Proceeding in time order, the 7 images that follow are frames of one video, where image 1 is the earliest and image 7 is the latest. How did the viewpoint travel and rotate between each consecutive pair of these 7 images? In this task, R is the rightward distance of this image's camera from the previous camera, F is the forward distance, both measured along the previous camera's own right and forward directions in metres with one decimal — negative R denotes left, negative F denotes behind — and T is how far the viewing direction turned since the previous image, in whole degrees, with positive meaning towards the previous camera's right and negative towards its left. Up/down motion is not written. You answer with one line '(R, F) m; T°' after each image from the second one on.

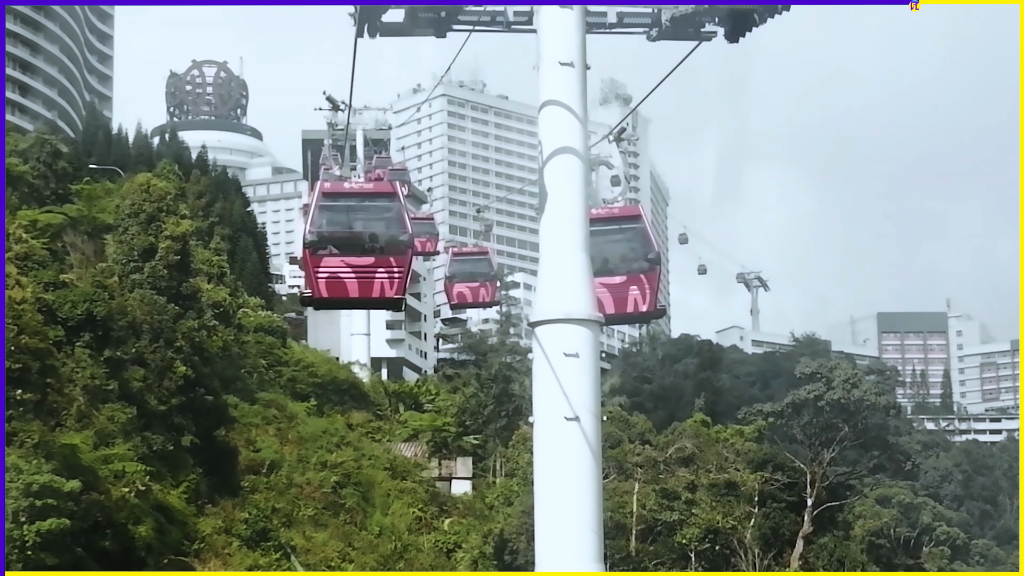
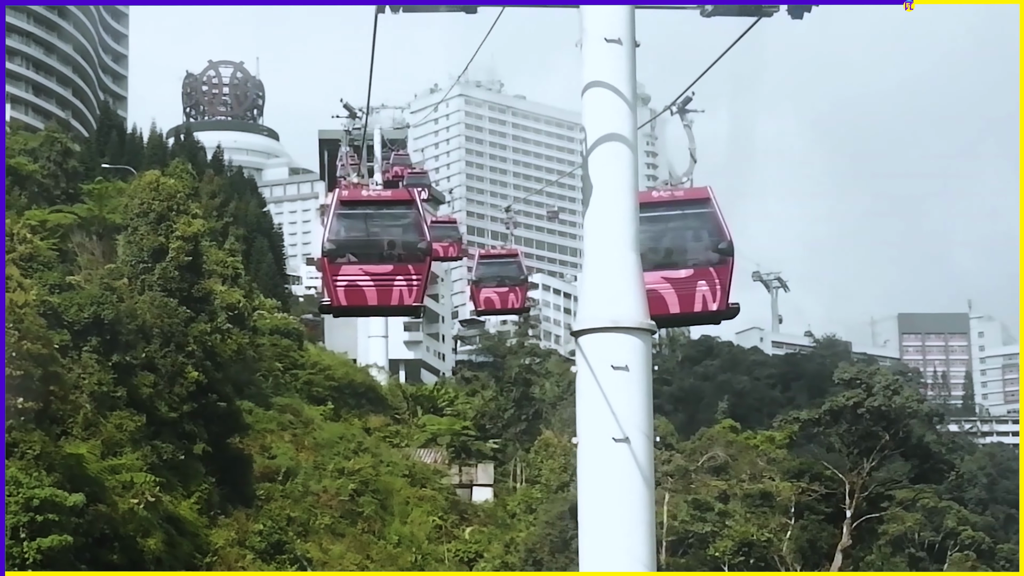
(-0.1, +0.7) m; -1°
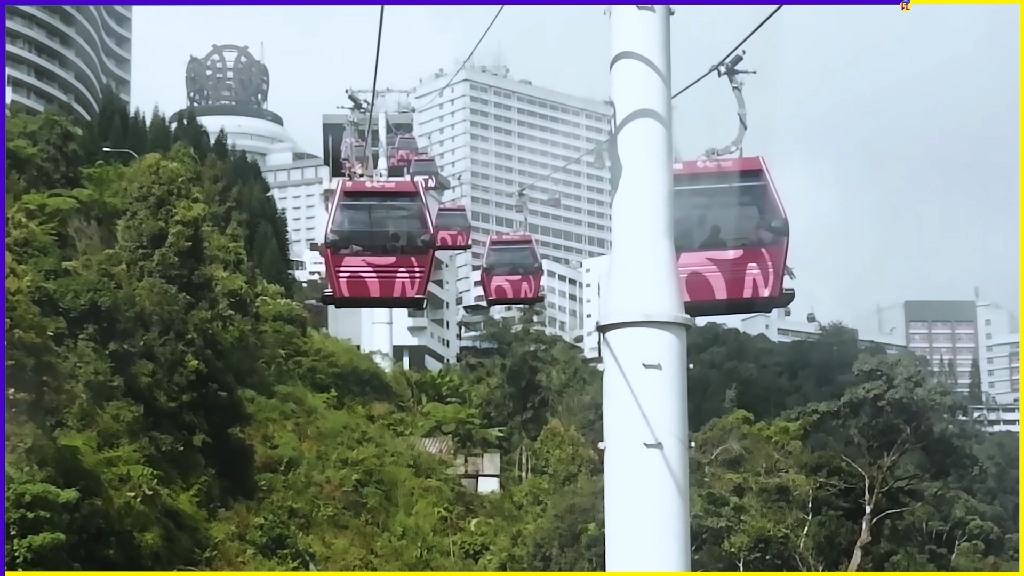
(-0.1, +0.5) m; 0°
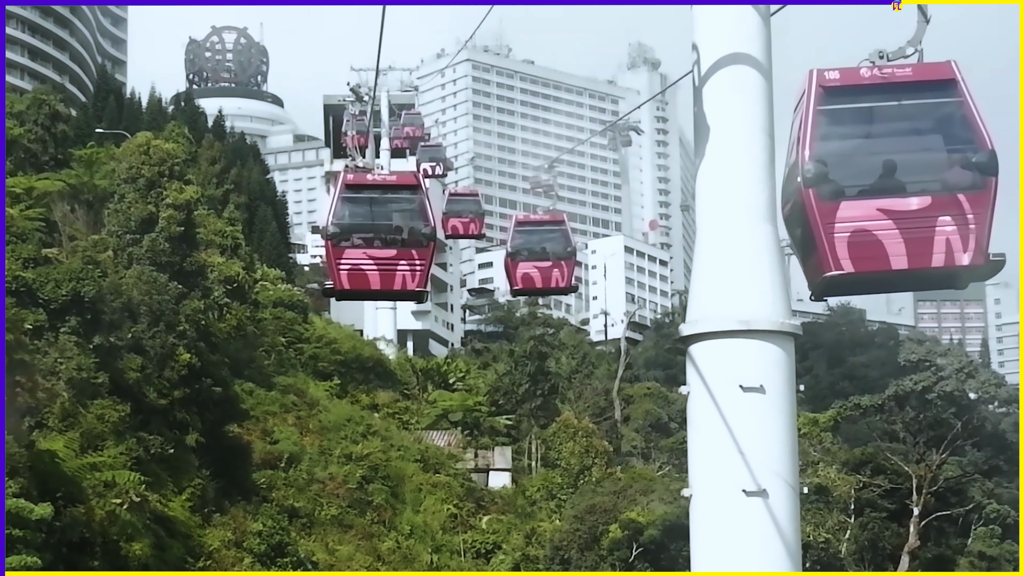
(-0.2, +1.2) m; 0°
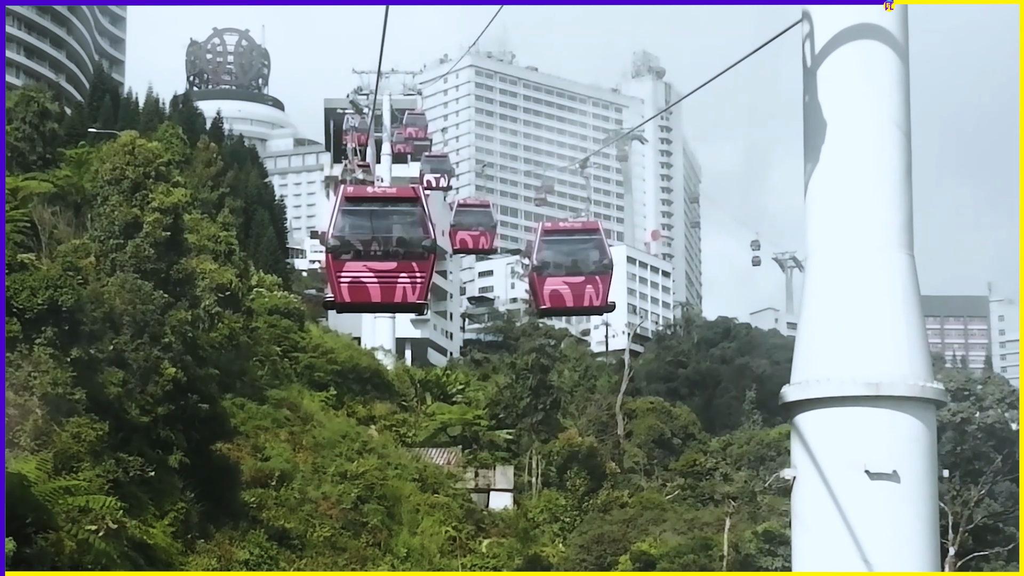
(-0.1, +1.0) m; 0°
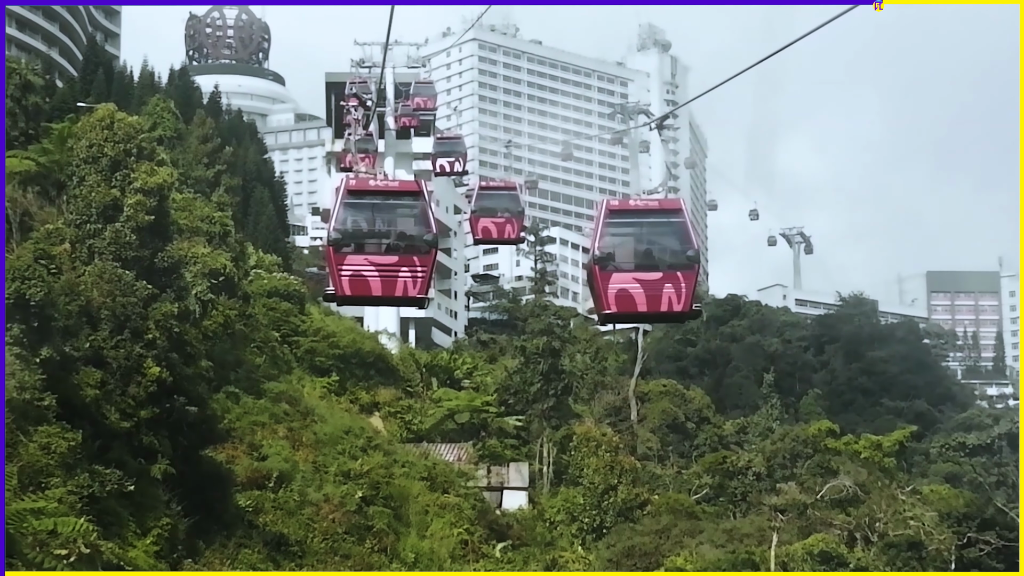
(-0.2, +1.5) m; 0°
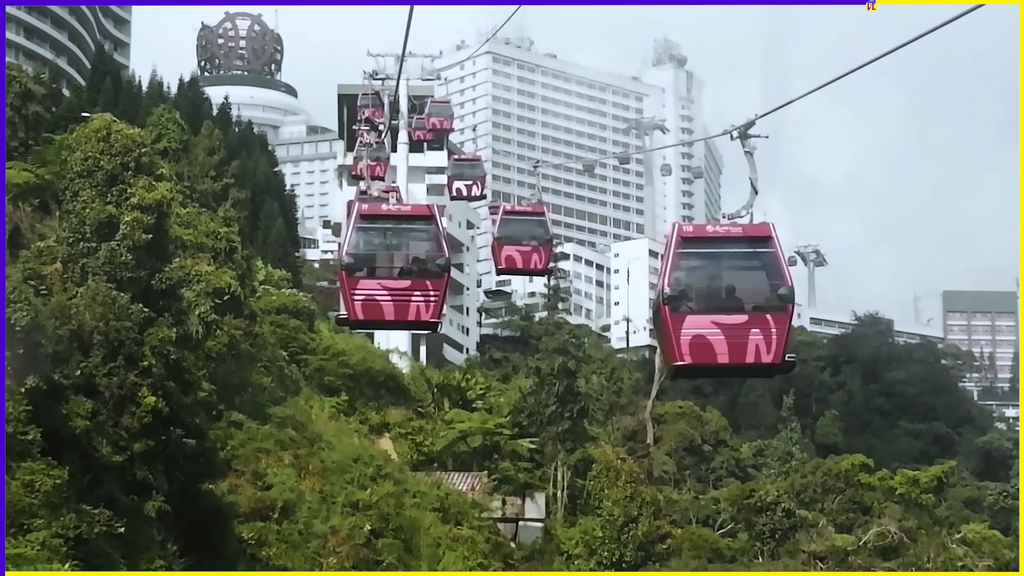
(-0.1, +0.9) m; -1°
